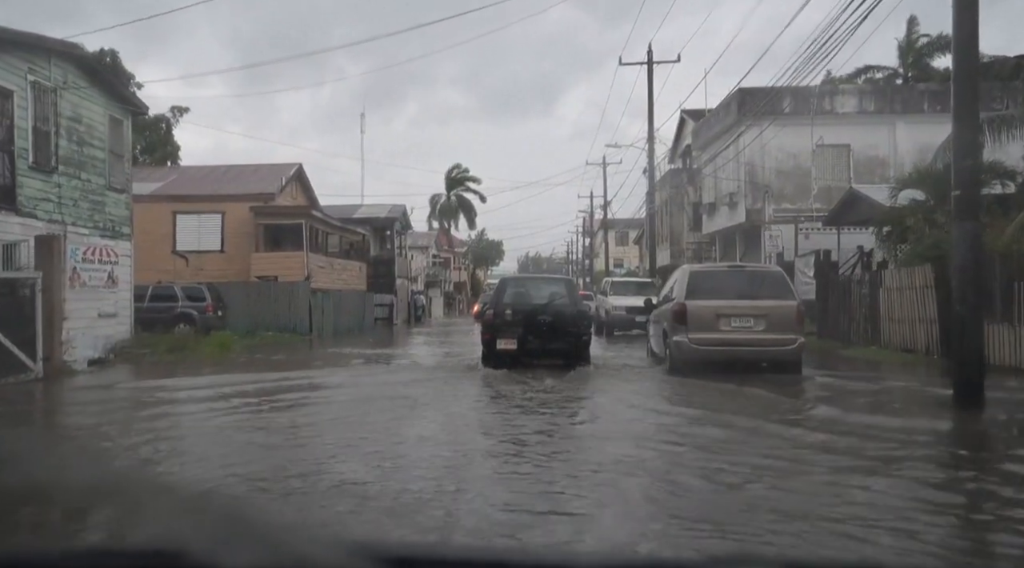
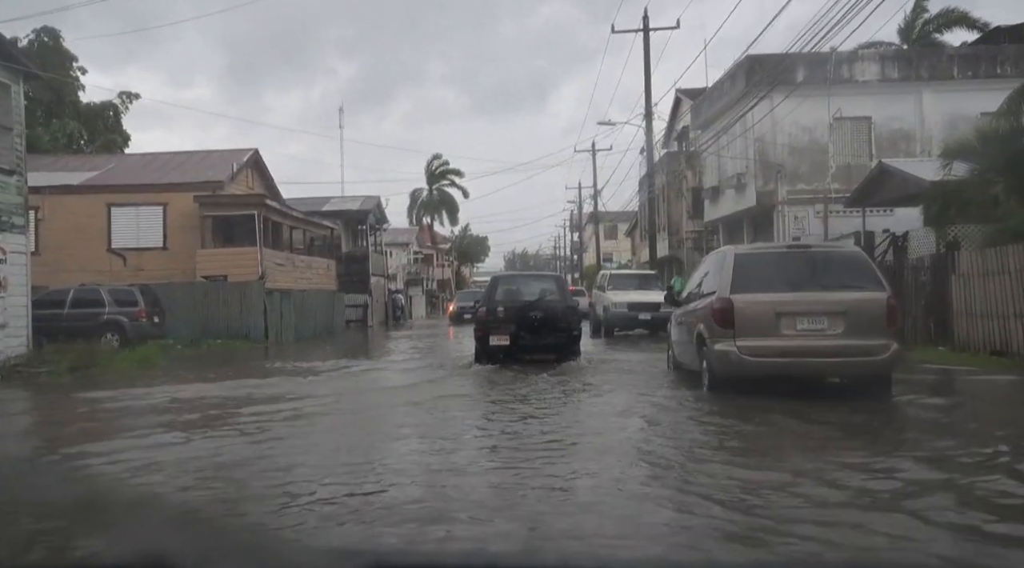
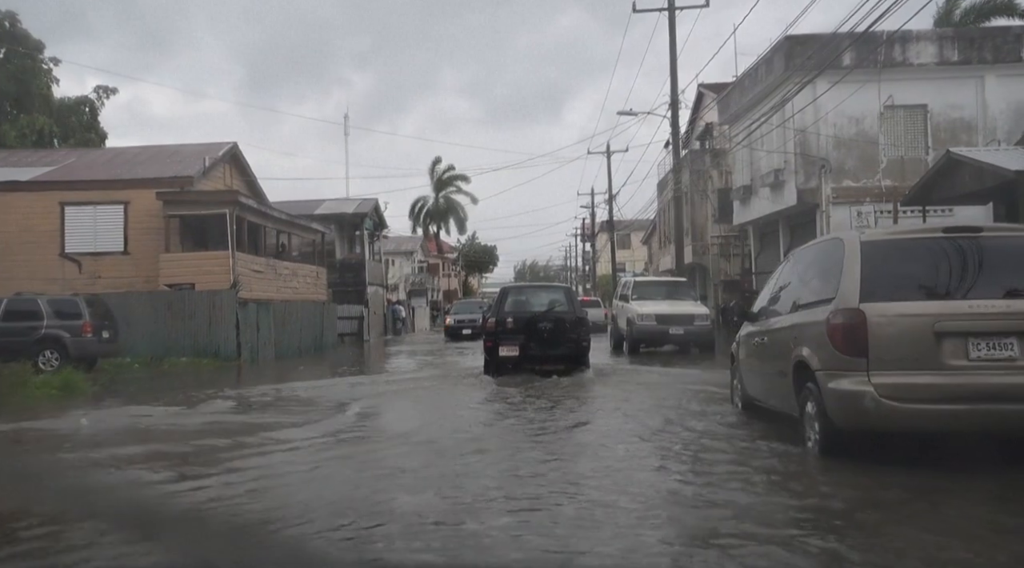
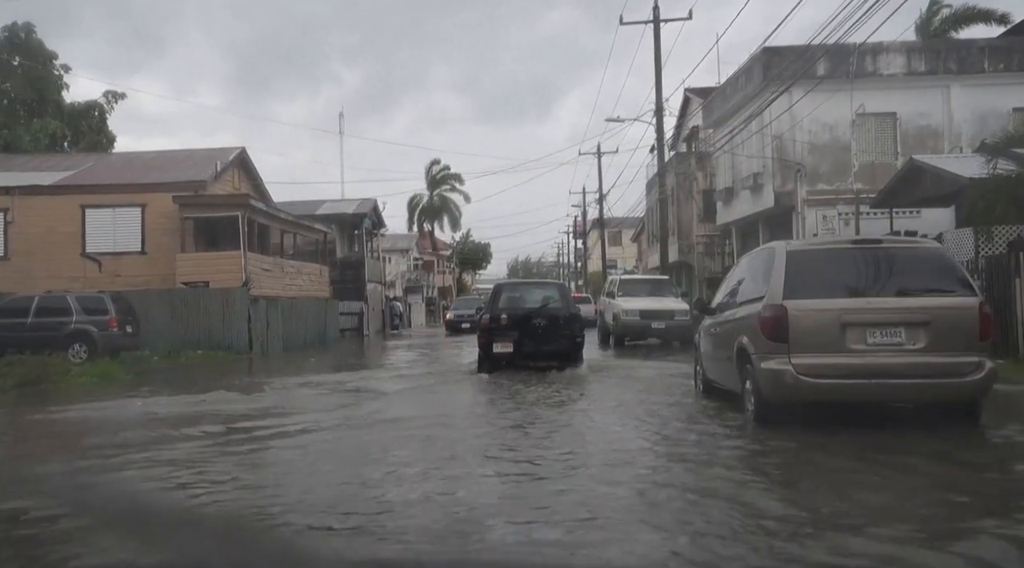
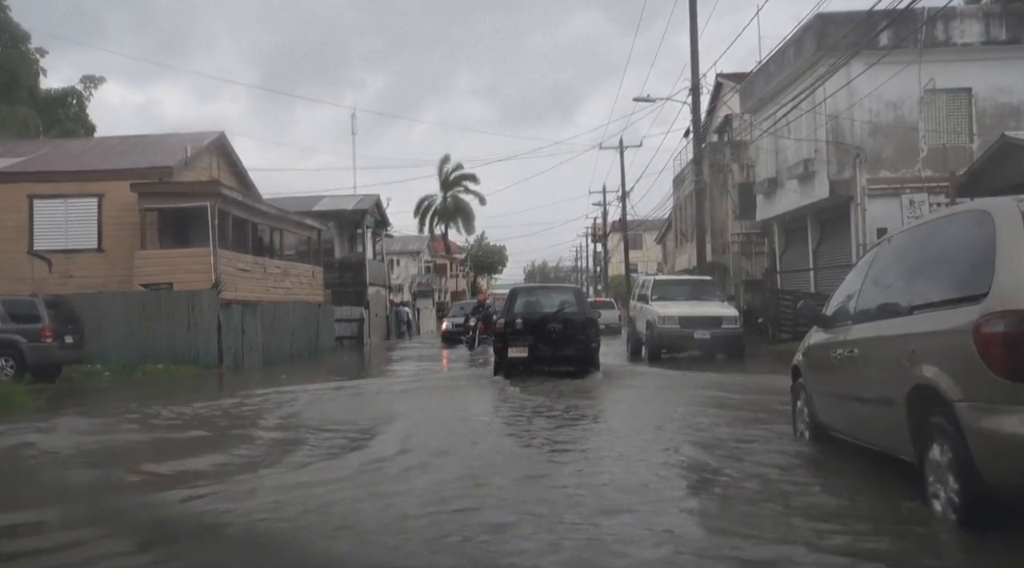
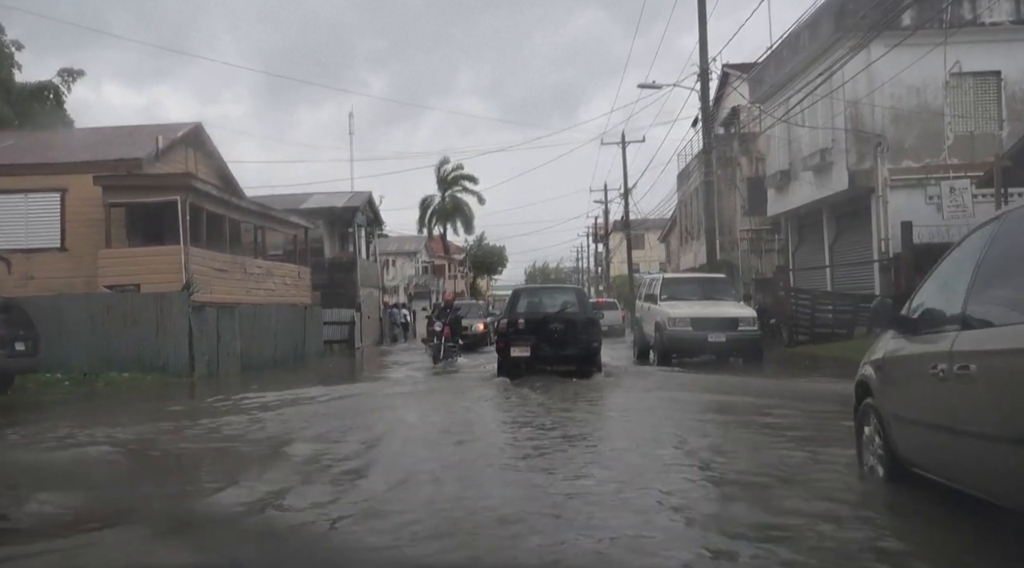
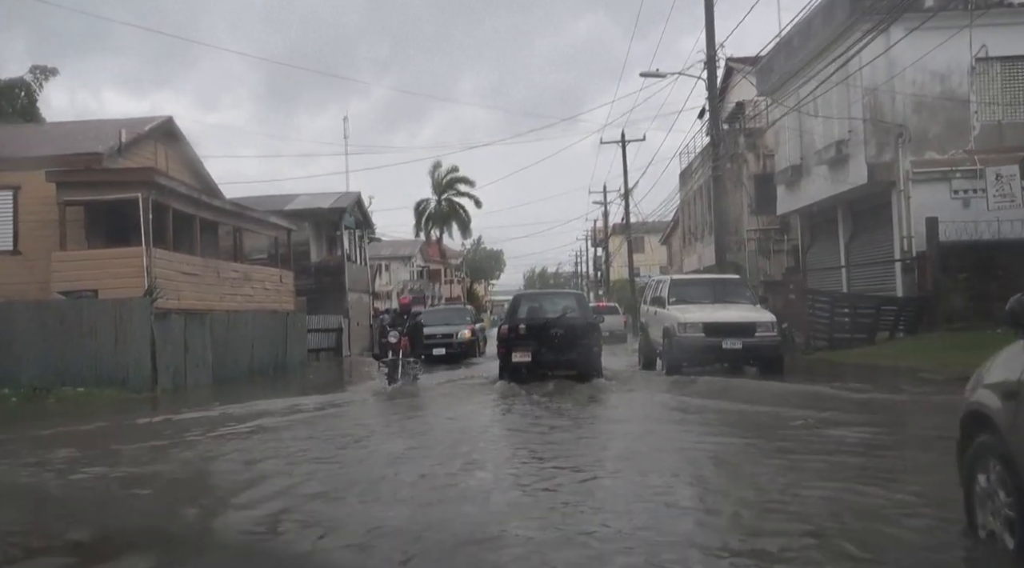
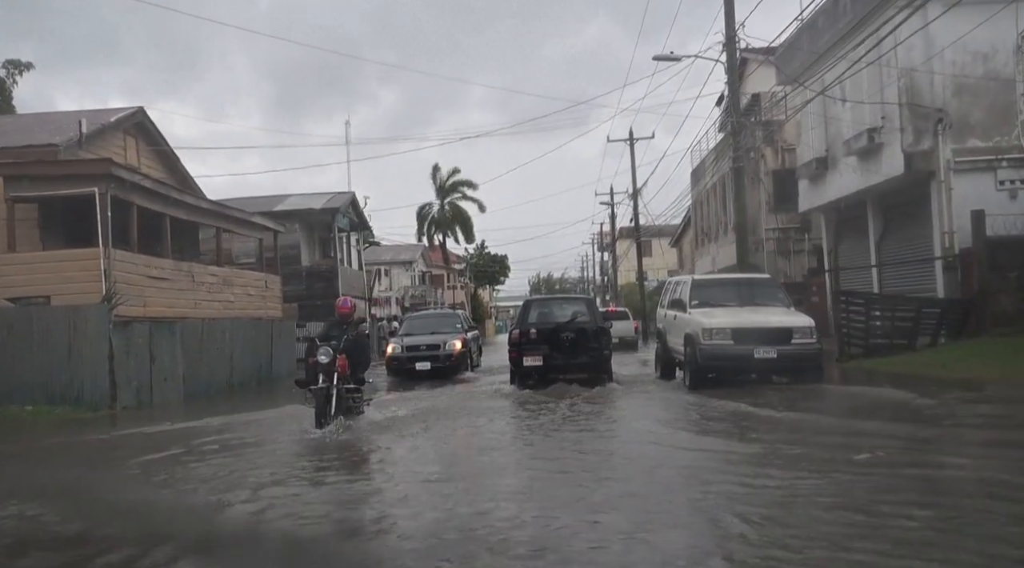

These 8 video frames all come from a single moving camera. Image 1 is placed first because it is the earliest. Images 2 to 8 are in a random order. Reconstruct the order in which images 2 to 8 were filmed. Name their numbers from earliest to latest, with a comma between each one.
2, 4, 3, 5, 6, 7, 8
